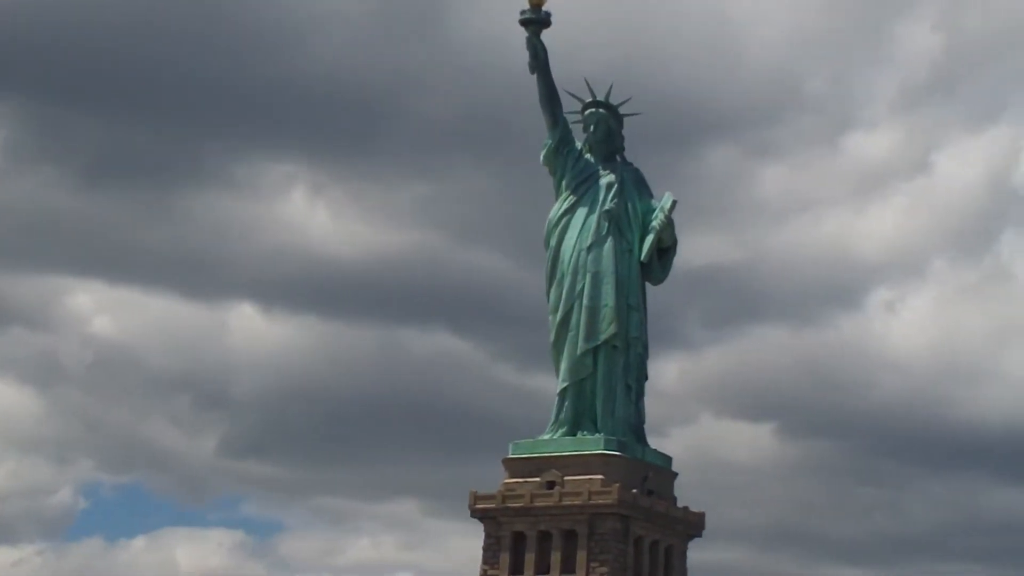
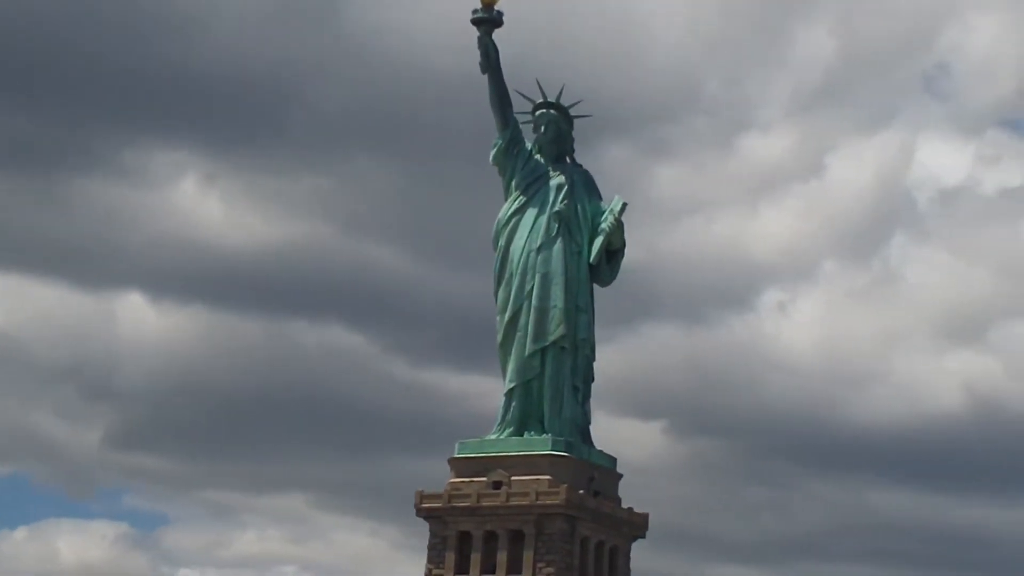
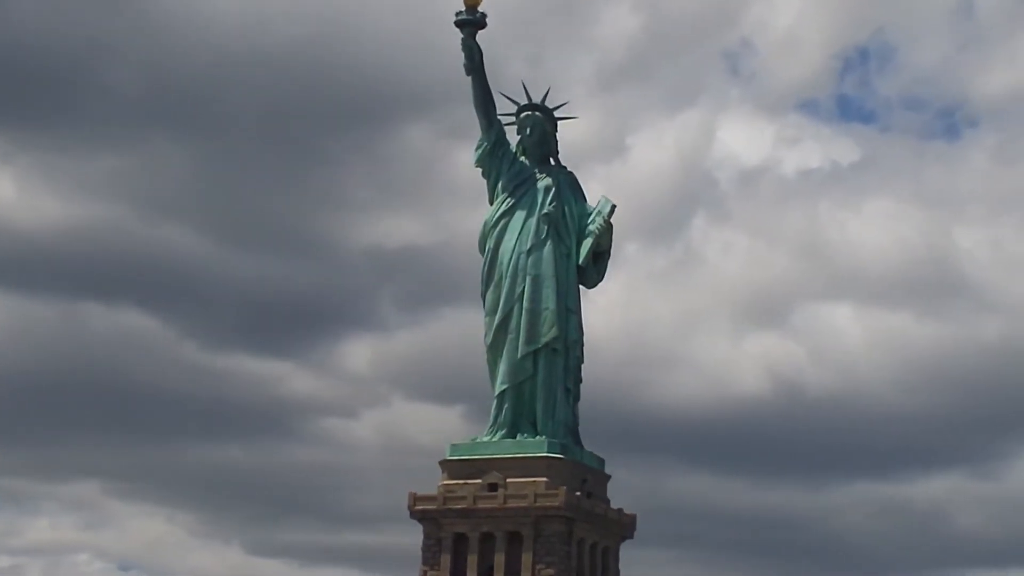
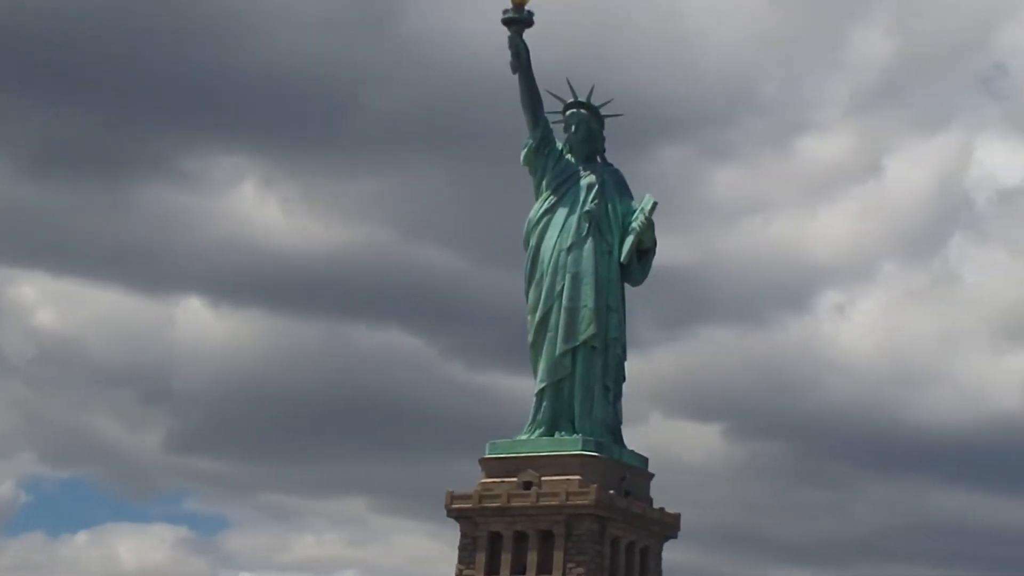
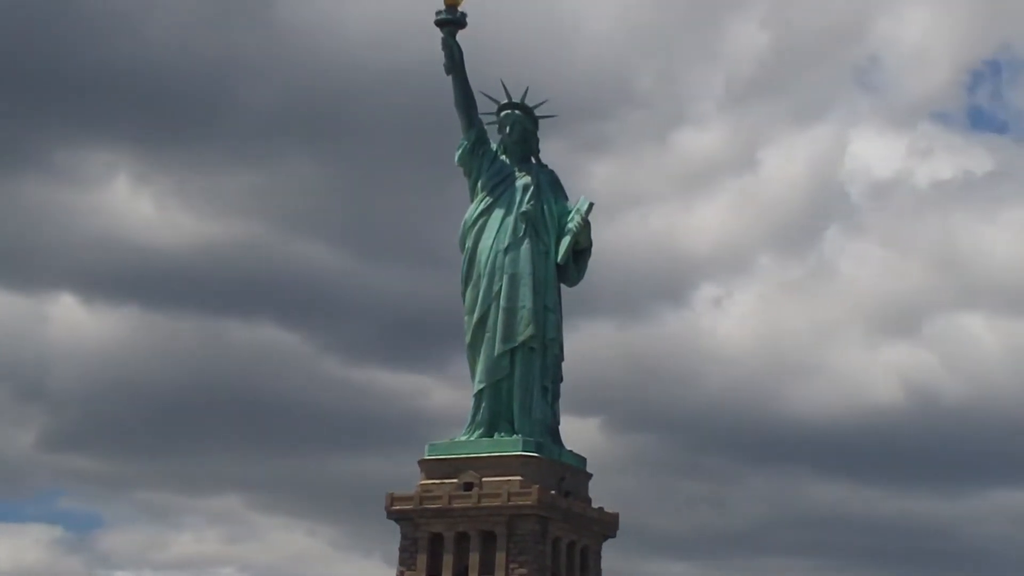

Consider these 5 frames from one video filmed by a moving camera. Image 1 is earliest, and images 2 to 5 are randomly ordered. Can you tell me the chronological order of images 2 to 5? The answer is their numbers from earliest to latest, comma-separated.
4, 2, 5, 3
